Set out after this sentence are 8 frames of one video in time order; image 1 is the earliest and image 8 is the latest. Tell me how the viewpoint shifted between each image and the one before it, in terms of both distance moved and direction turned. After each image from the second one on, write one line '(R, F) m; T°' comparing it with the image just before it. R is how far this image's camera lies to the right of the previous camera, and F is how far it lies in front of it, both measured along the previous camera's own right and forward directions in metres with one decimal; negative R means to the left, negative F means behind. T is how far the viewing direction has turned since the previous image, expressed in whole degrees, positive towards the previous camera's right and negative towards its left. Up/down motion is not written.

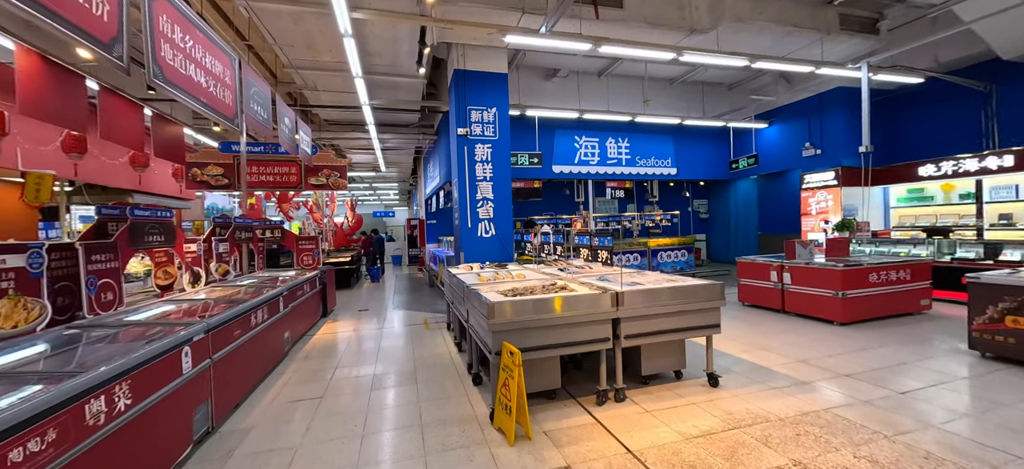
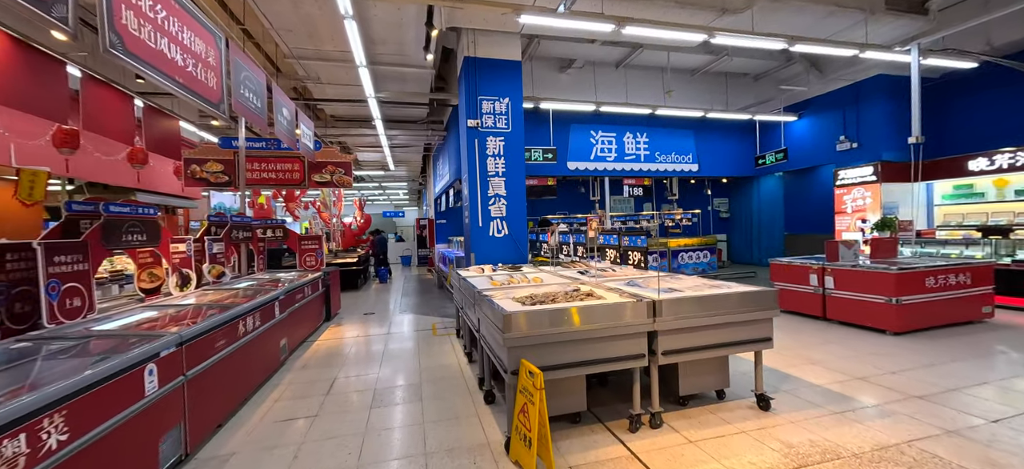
(-0.1, +0.4) m; -1°
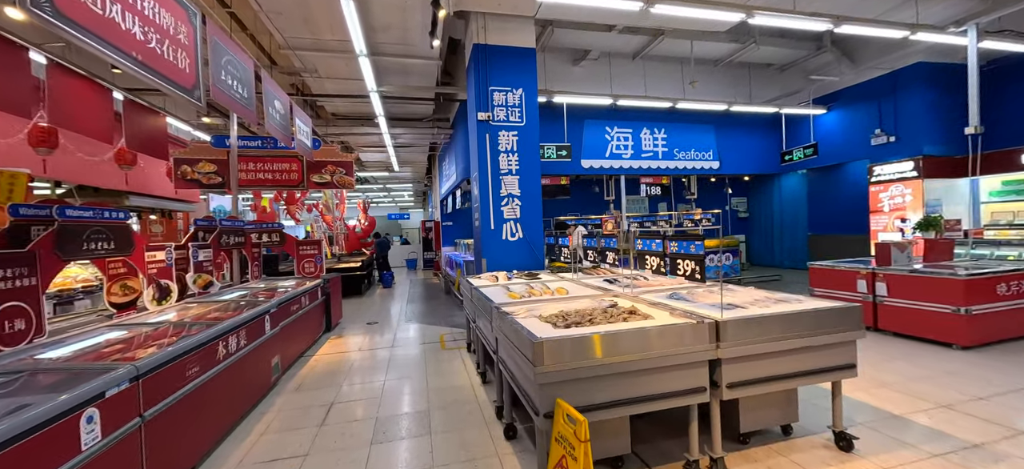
(-0.1, +0.4) m; -1°
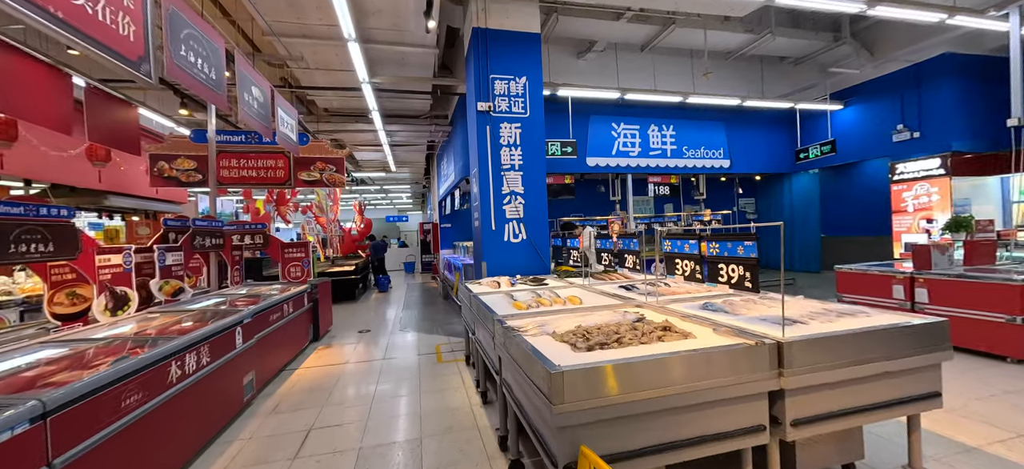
(0.0, +0.4) m; 0°
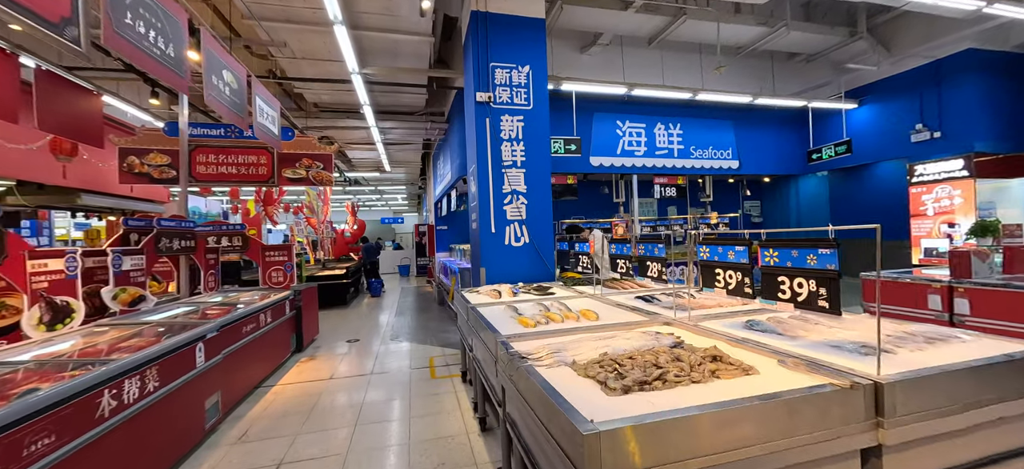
(0.0, +0.4) m; +1°
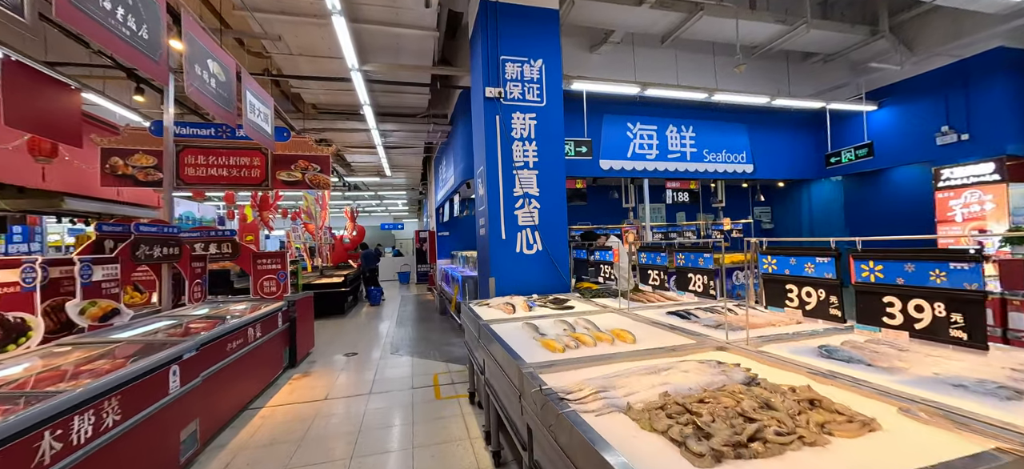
(-0.1, +0.3) m; 0°
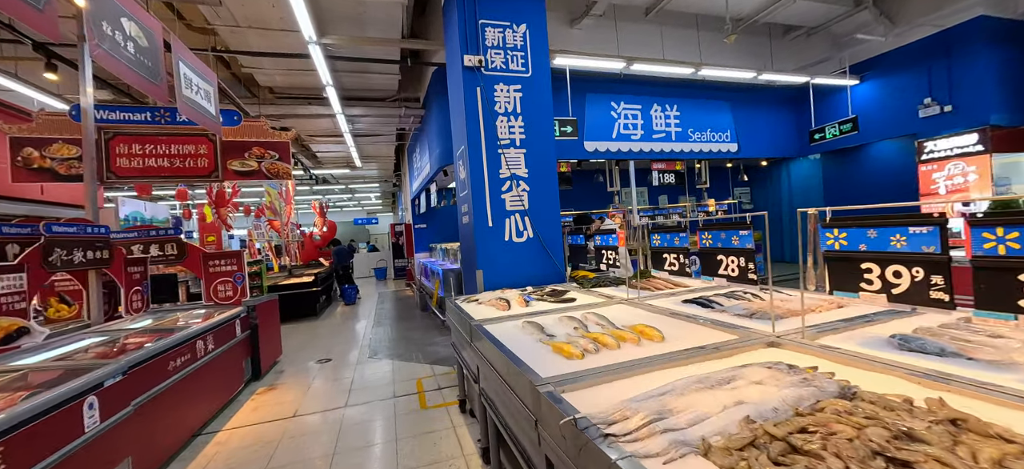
(-0.1, +0.4) m; +3°
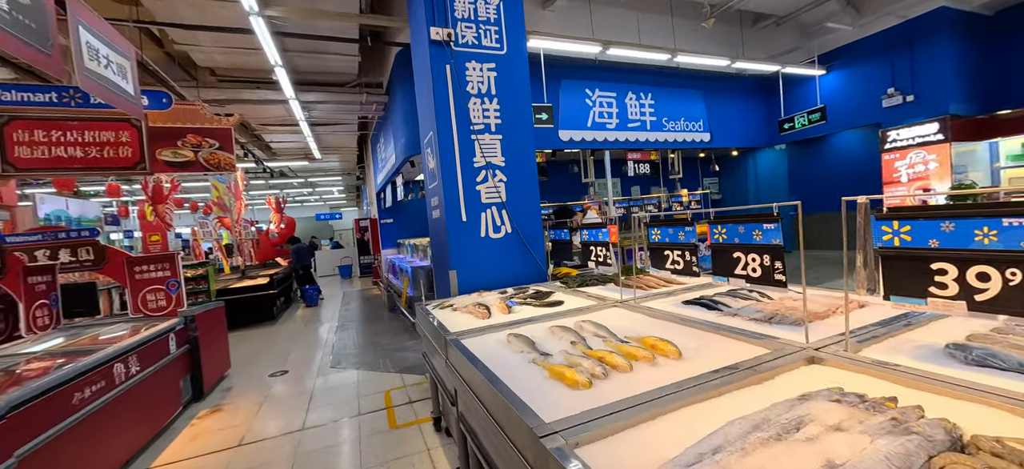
(0.0, +0.3) m; +5°
